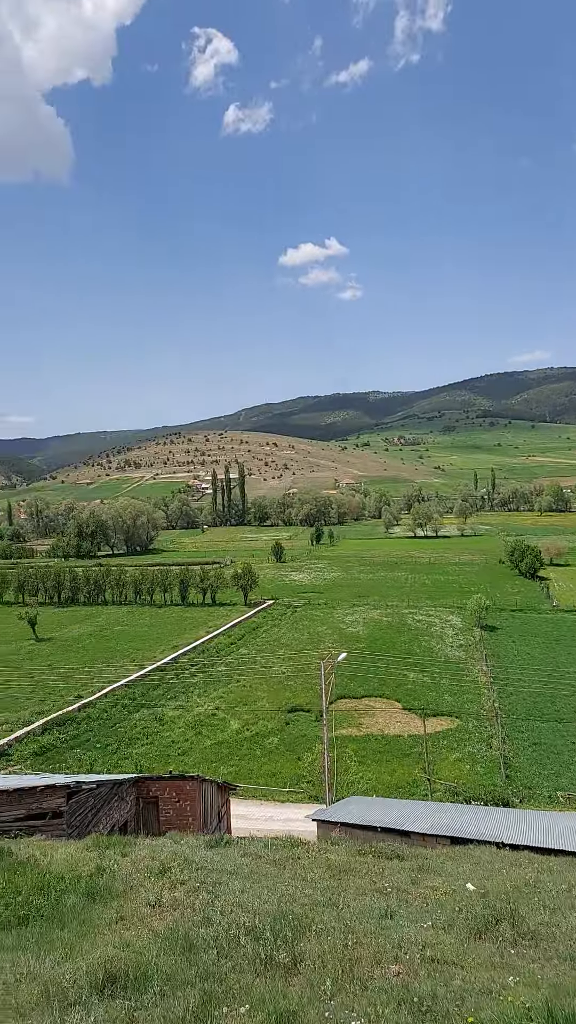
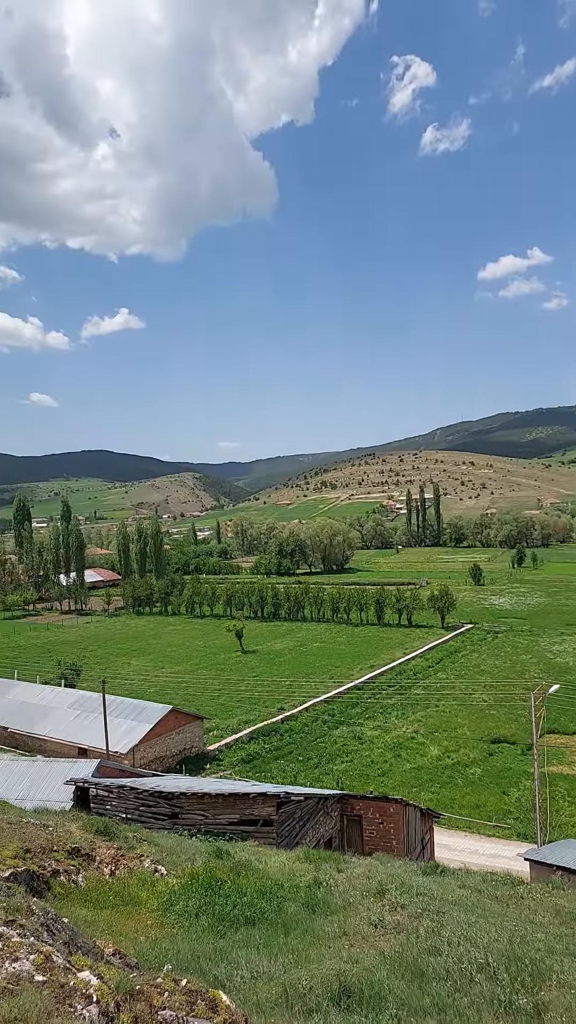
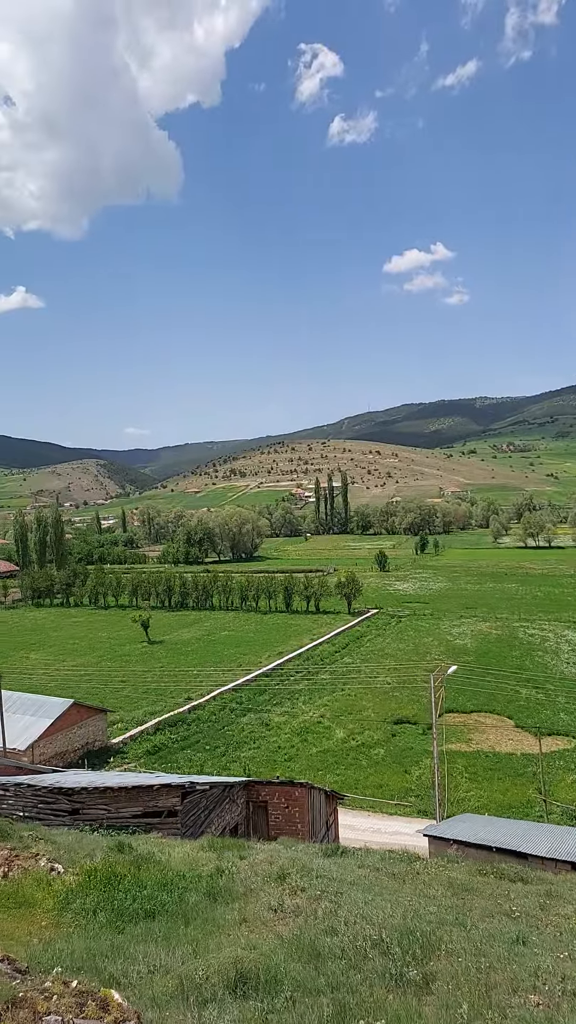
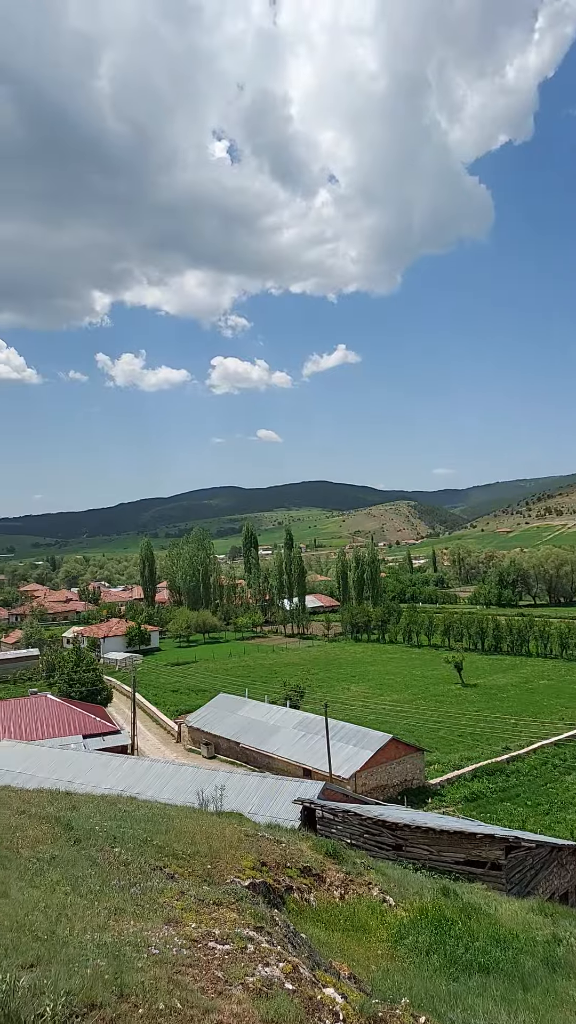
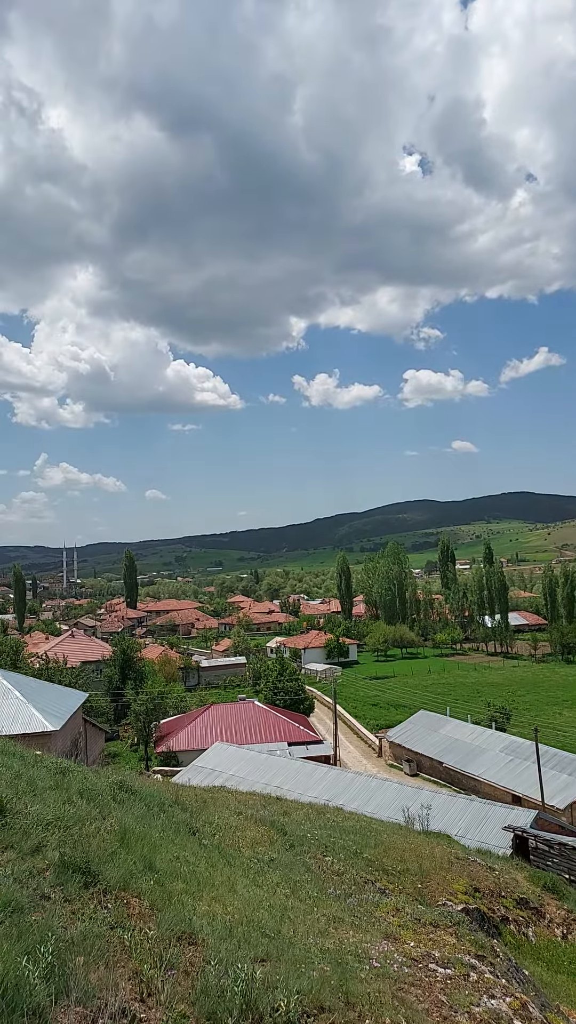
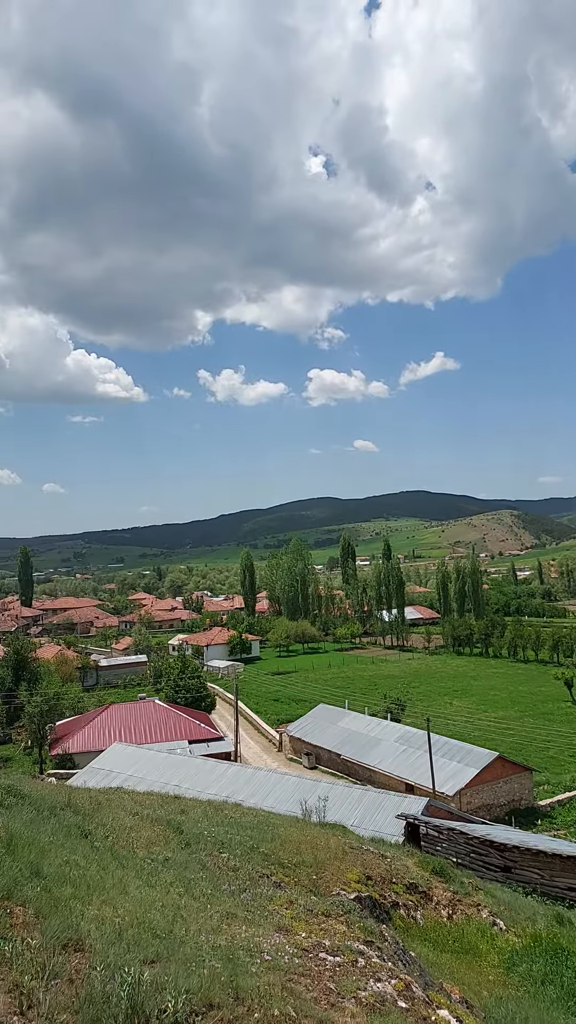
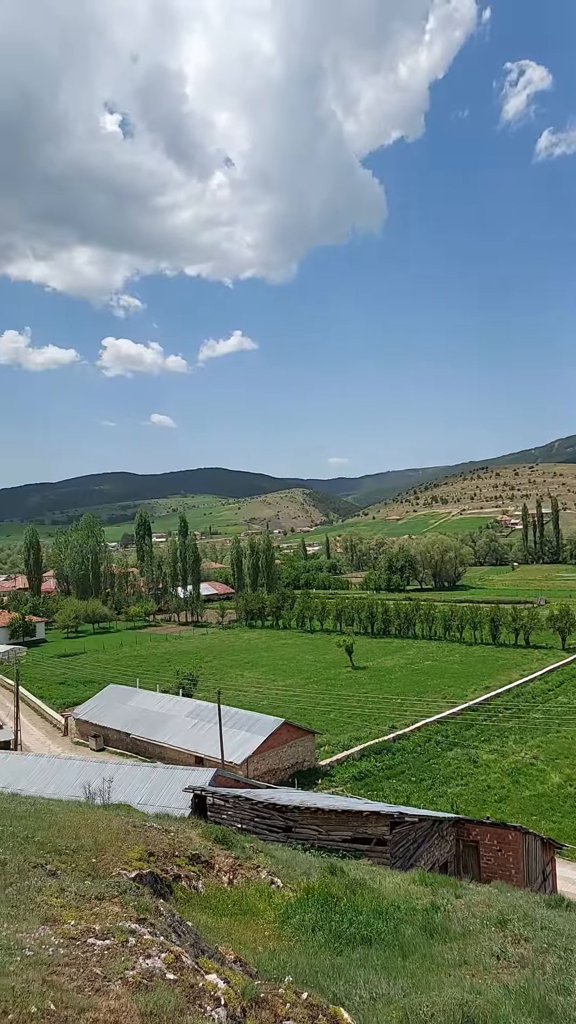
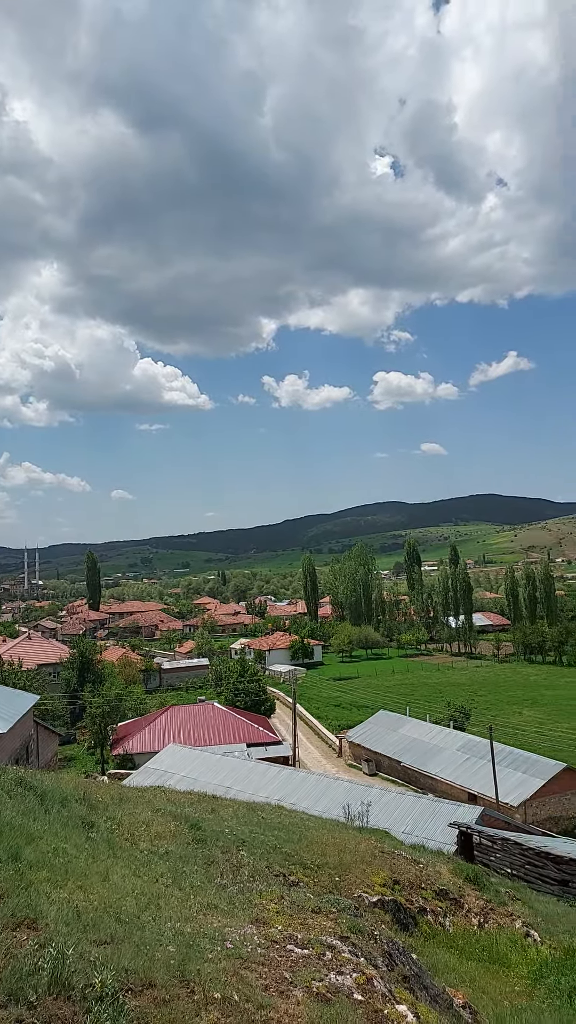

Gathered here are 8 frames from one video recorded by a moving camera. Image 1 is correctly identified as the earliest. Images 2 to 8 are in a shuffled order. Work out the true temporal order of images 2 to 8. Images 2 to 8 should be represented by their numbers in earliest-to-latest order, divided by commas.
3, 2, 7, 4, 6, 5, 8
